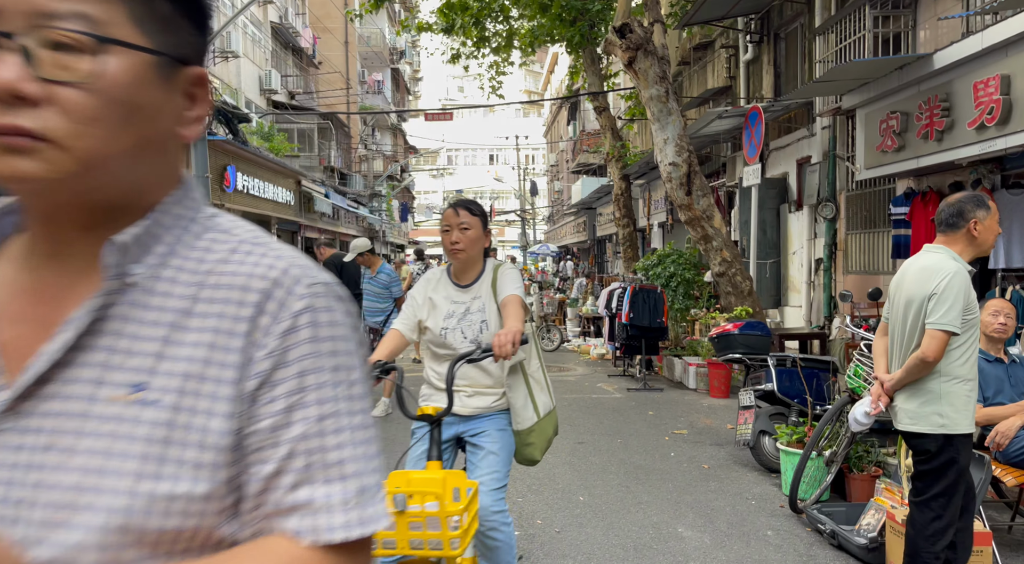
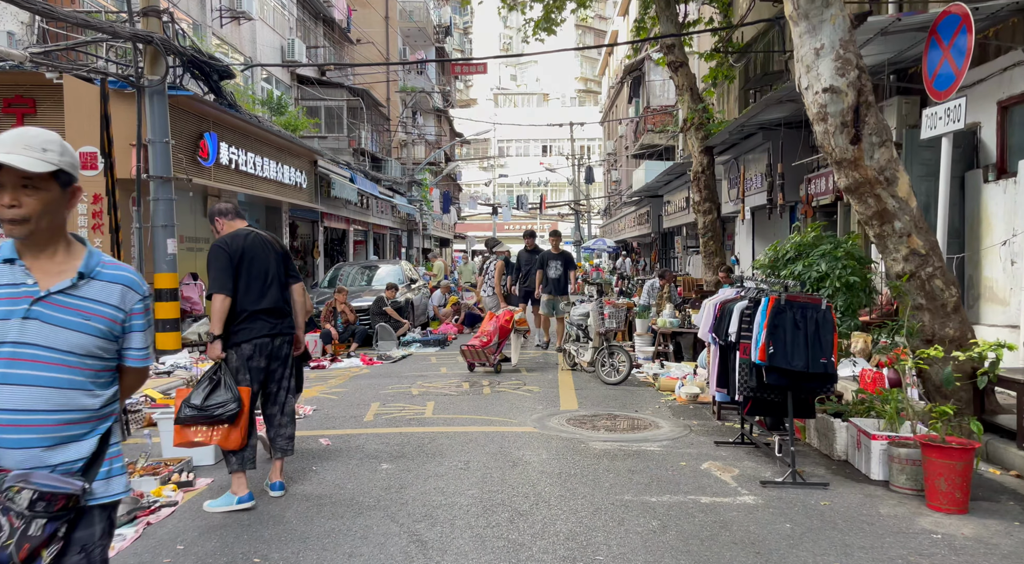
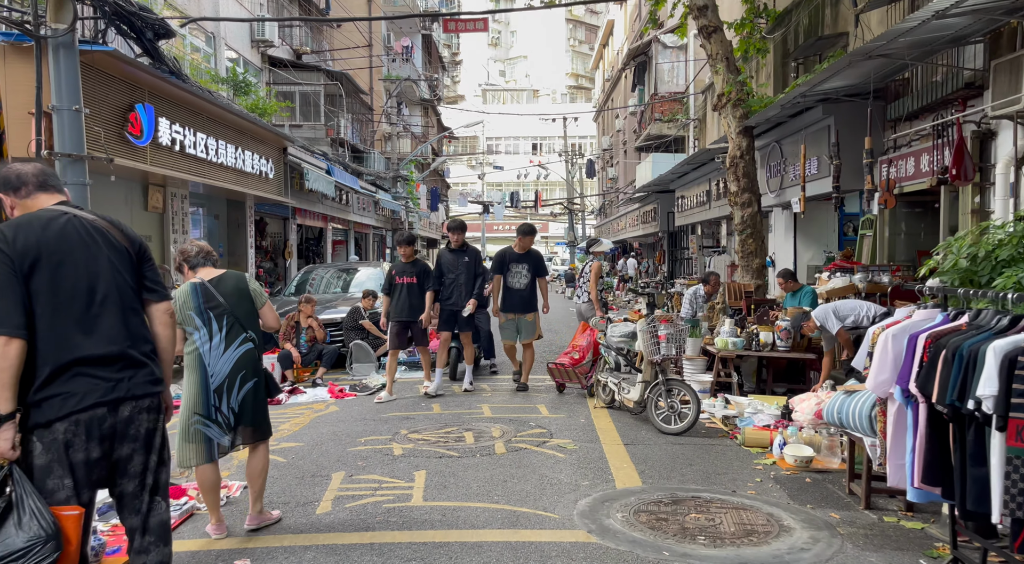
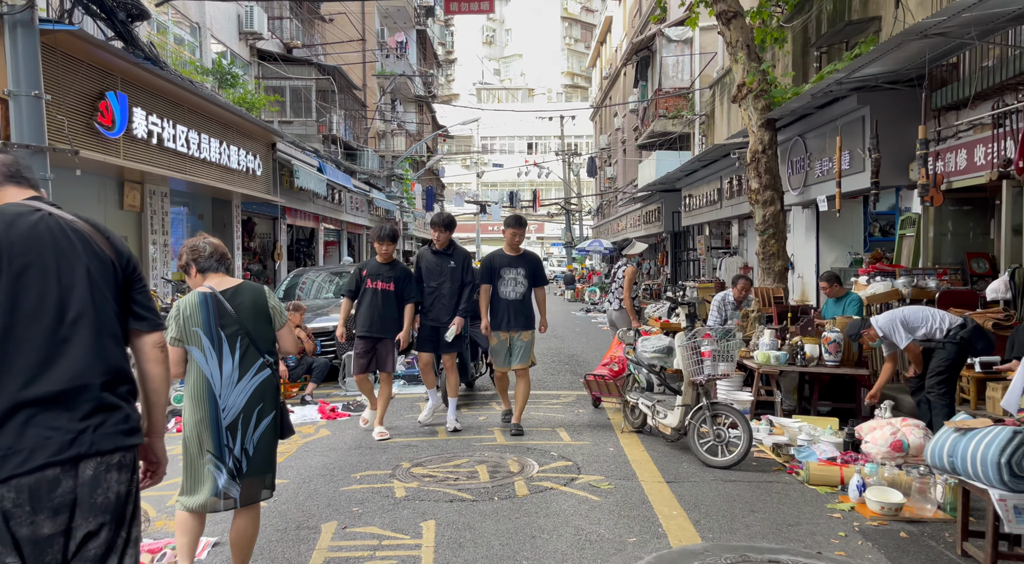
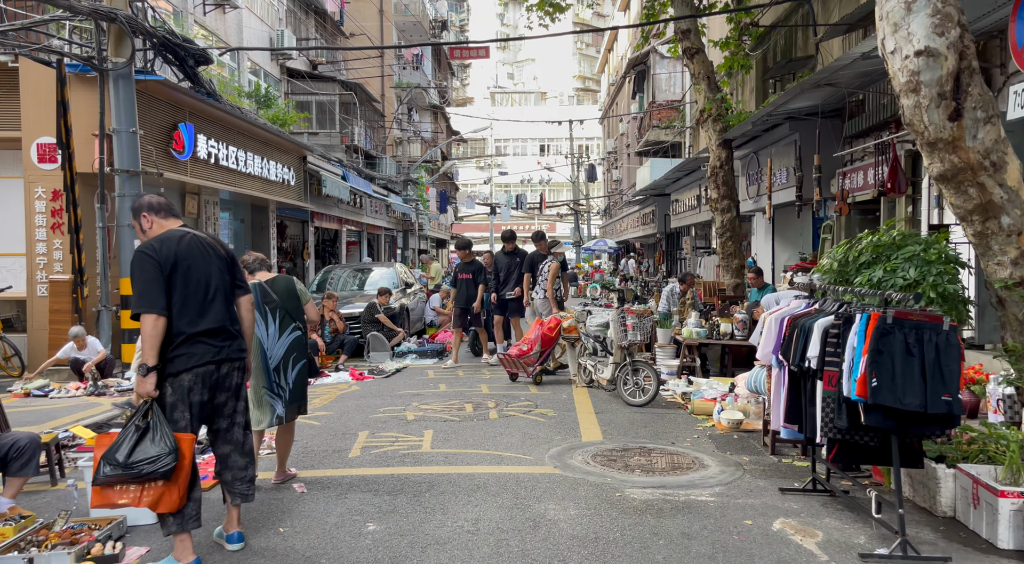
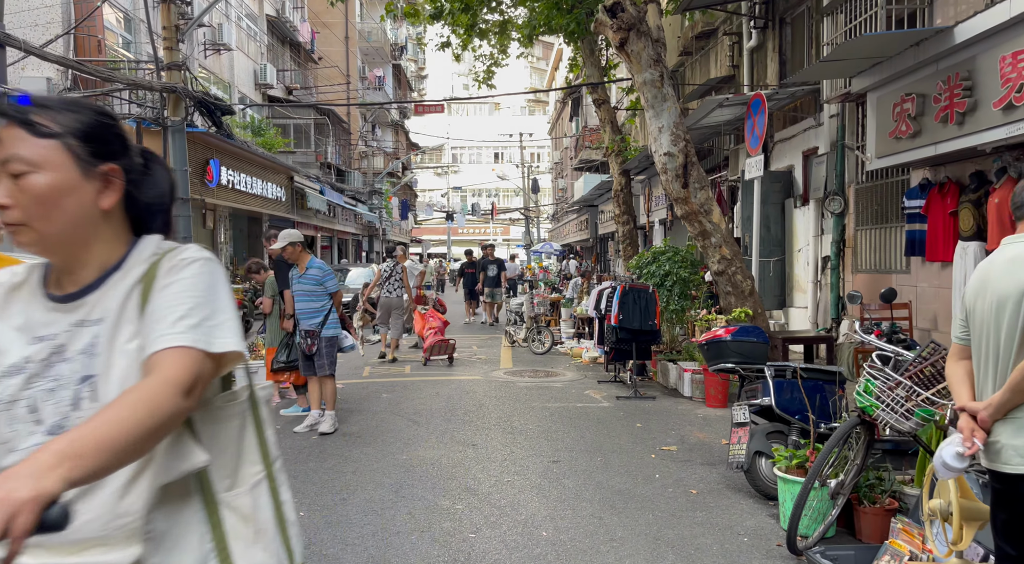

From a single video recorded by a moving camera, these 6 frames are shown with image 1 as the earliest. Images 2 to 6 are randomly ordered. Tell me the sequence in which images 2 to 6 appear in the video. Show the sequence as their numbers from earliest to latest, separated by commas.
6, 2, 5, 3, 4
